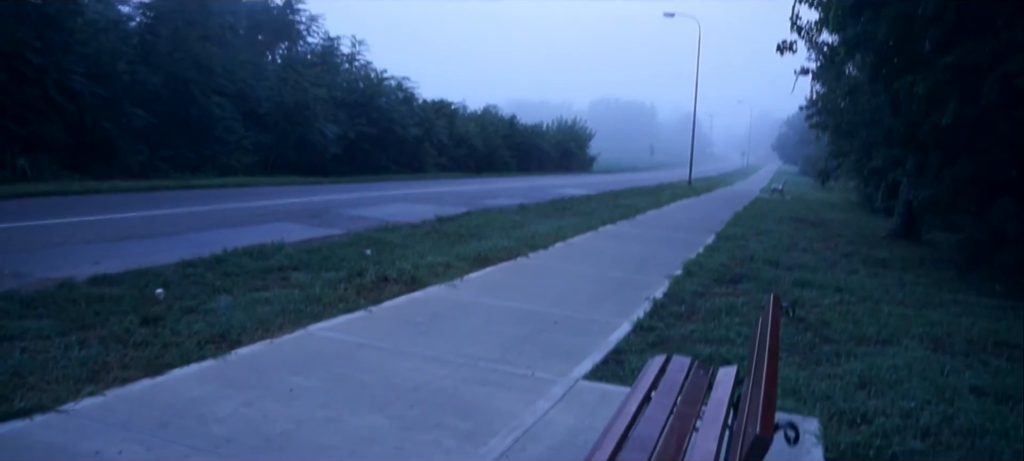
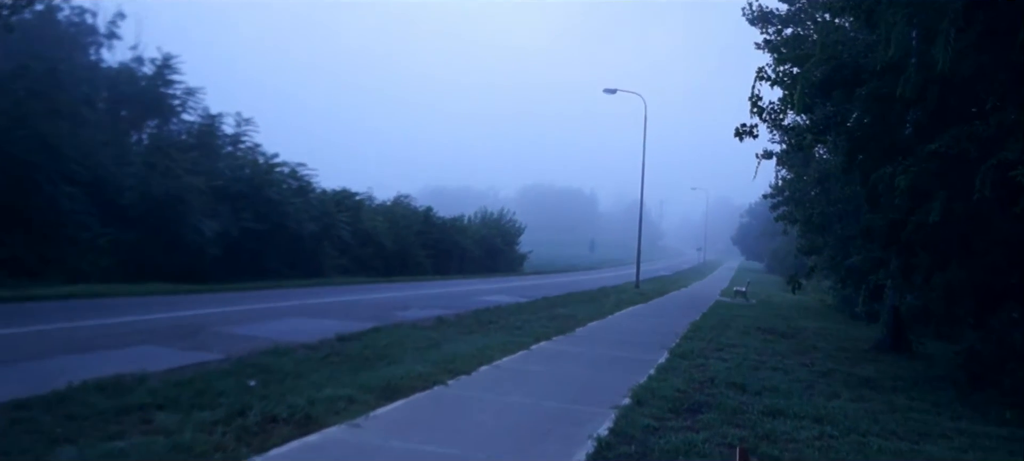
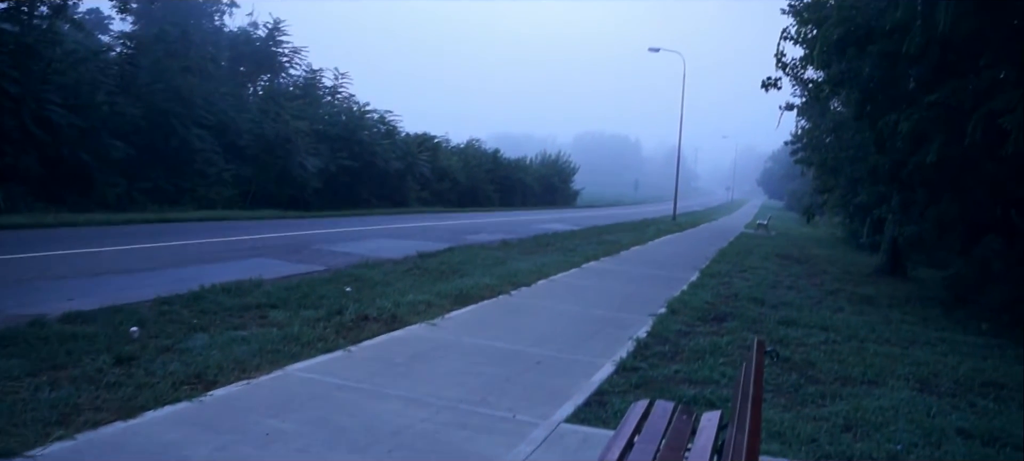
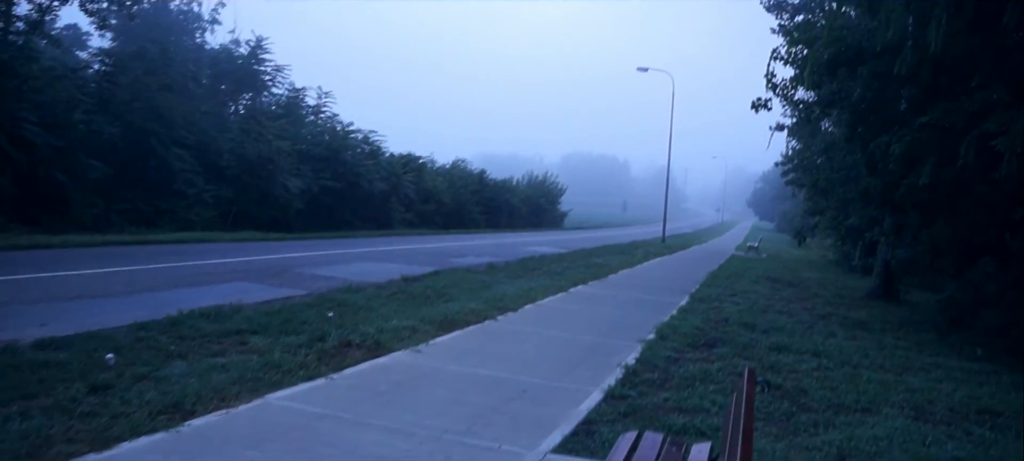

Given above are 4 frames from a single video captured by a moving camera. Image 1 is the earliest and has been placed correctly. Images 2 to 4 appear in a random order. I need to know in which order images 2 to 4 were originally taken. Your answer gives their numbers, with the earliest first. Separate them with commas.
3, 4, 2
